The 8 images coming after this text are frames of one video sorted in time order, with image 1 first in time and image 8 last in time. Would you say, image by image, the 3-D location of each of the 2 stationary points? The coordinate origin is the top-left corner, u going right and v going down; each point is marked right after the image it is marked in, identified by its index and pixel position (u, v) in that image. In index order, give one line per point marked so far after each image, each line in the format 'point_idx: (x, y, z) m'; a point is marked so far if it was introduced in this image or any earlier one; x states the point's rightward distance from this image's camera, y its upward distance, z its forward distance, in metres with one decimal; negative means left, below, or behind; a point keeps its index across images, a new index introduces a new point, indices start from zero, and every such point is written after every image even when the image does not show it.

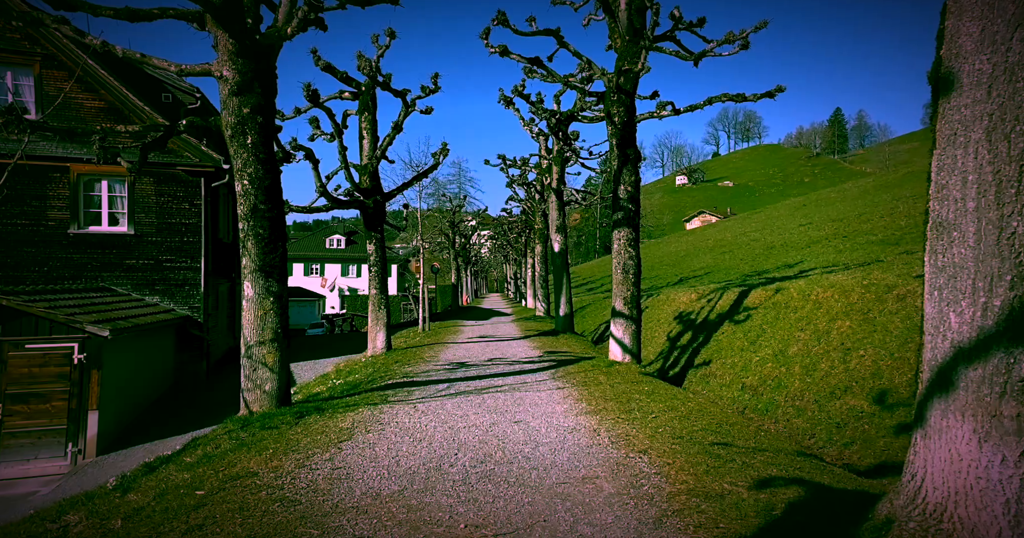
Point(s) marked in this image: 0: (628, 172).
0: (+2.5, +2.2, +12.5) m
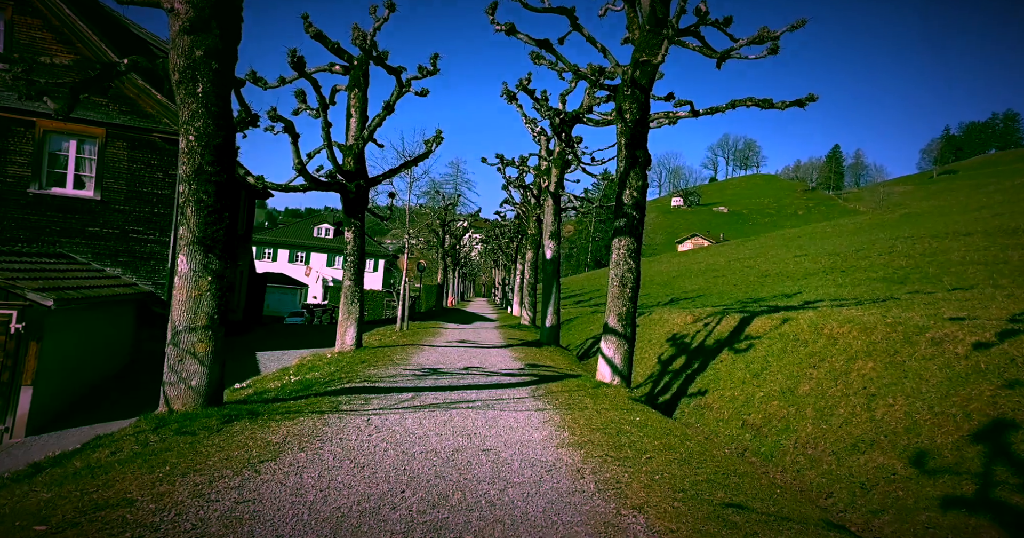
0: (+2.4, +1.9, +11.4) m
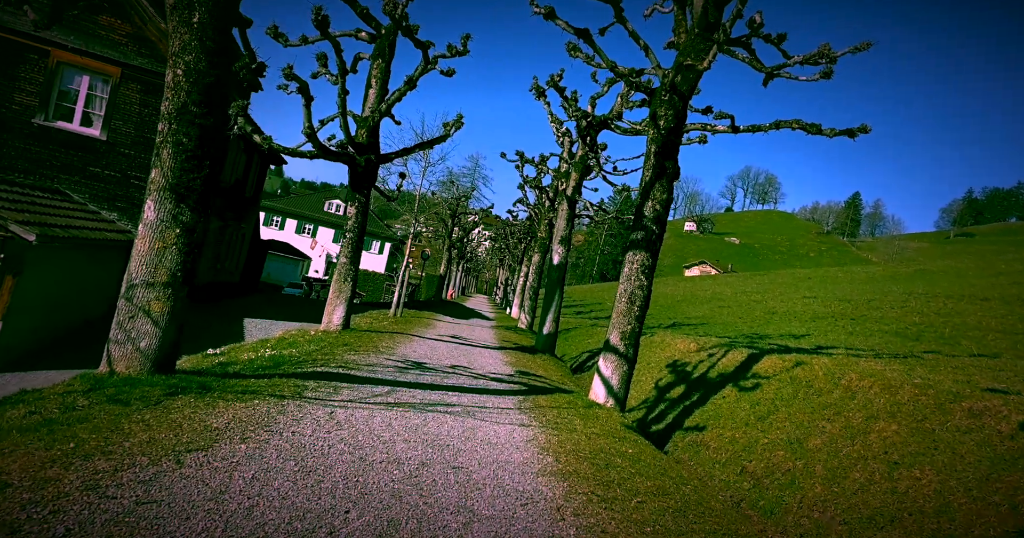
0: (+2.8, +1.5, +10.6) m
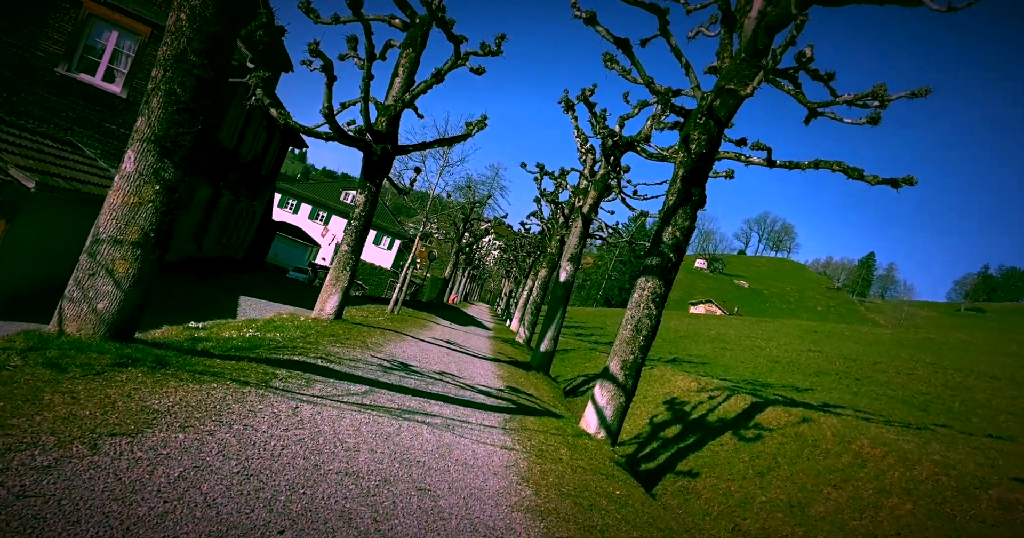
0: (+3.0, +1.0, +10.0) m
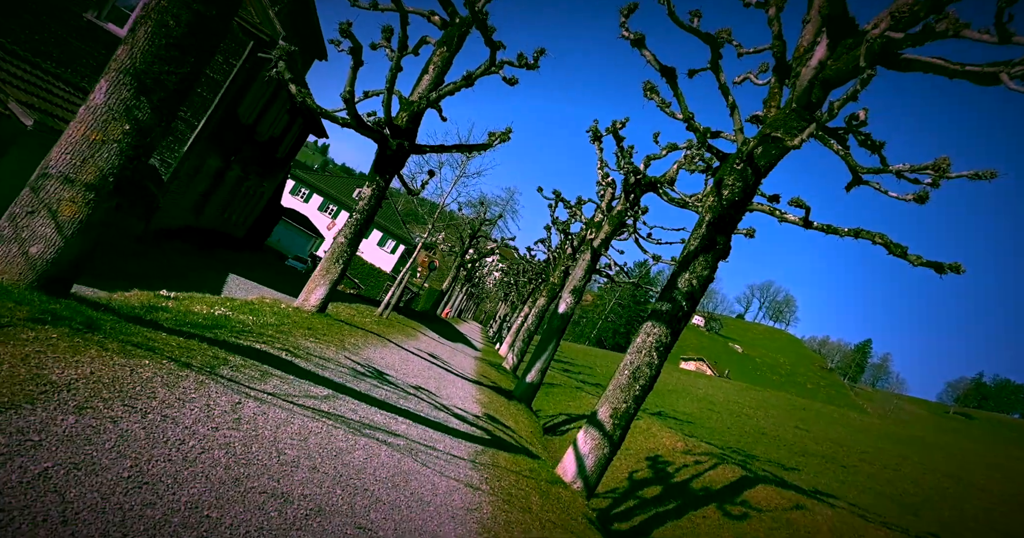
0: (+3.1, +0.1, +9.3) m
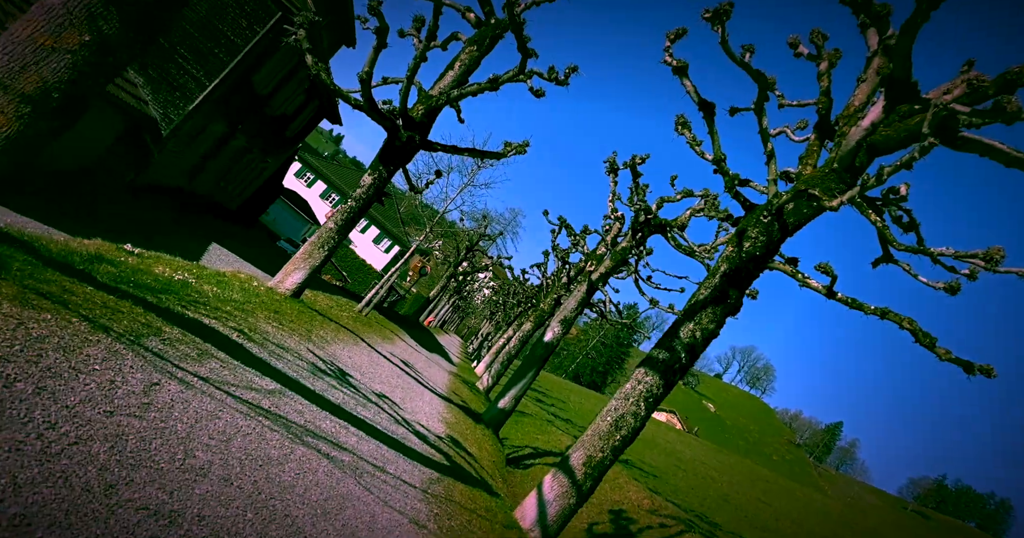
0: (+3.0, -0.7, +8.6) m
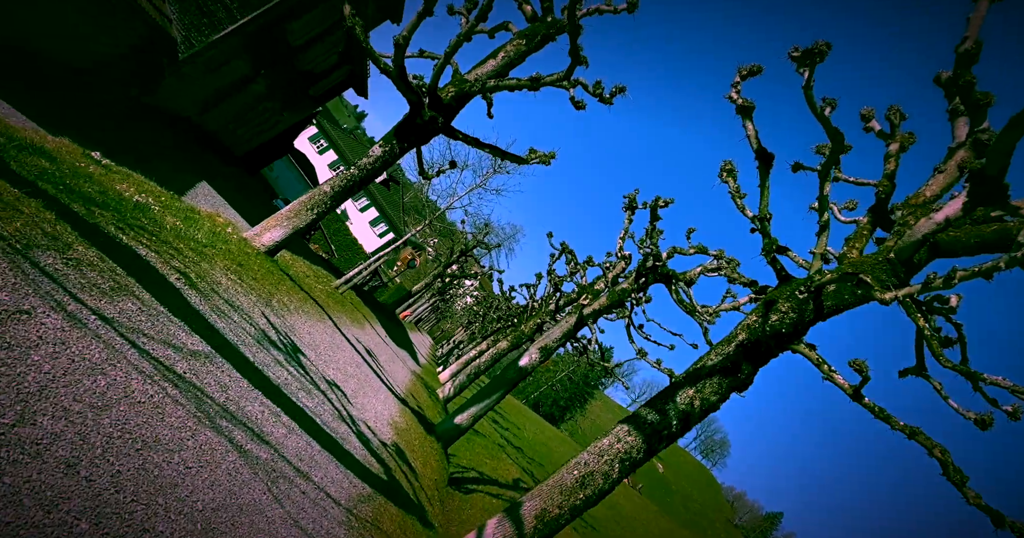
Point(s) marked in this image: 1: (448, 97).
0: (+2.7, -1.5, +7.6) m
1: (-1.3, +3.6, +12.1) m
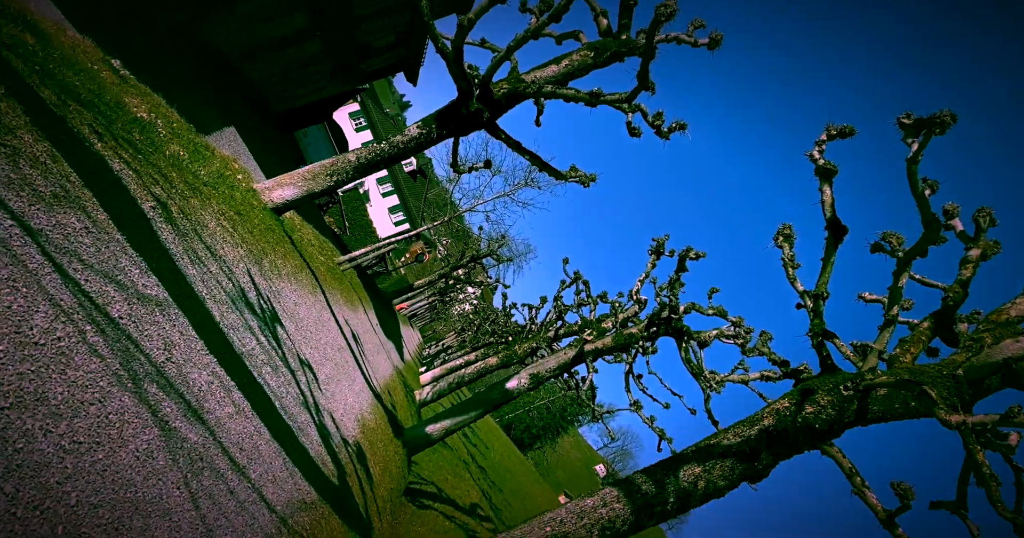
0: (+2.5, -2.3, +6.7) m
1: (-0.2, +3.5, +11.3) m
